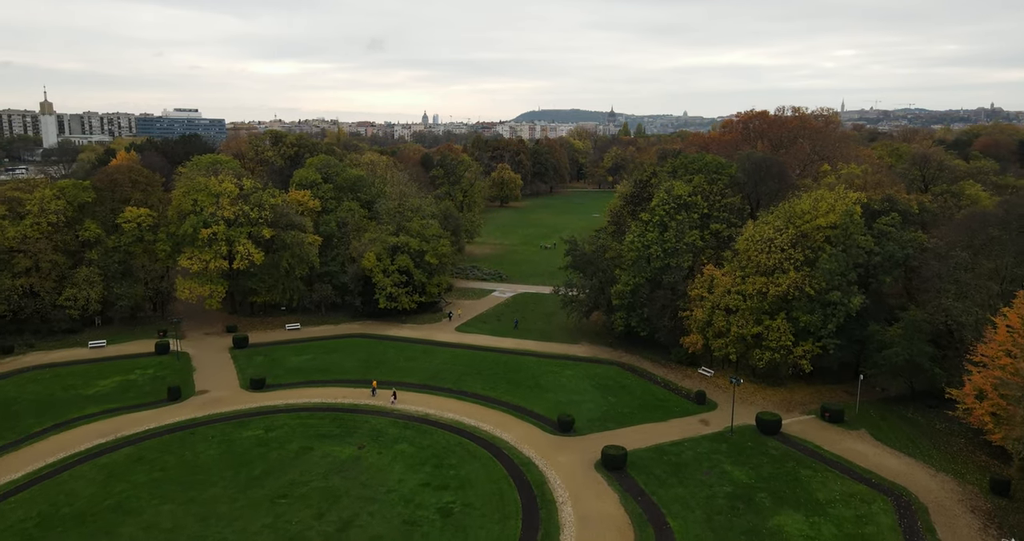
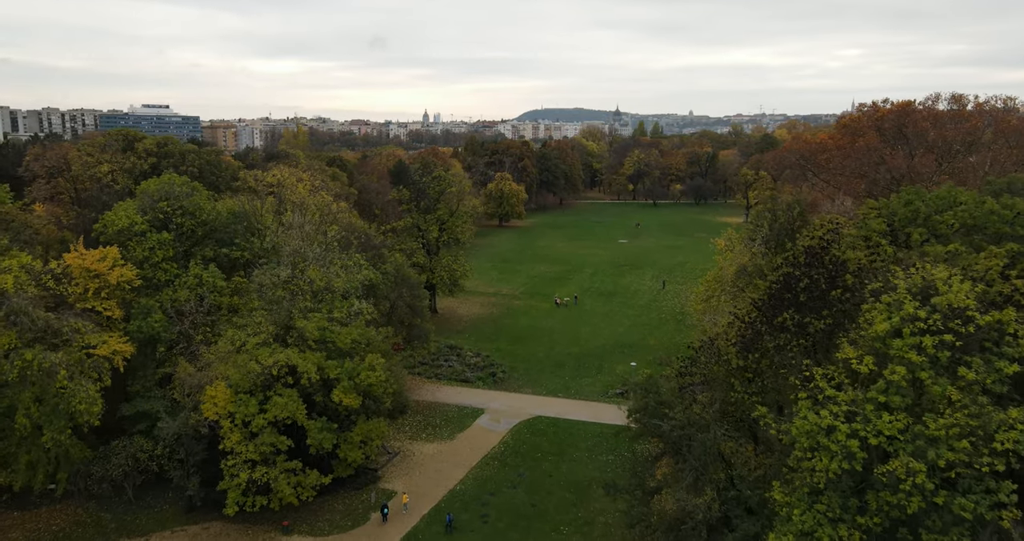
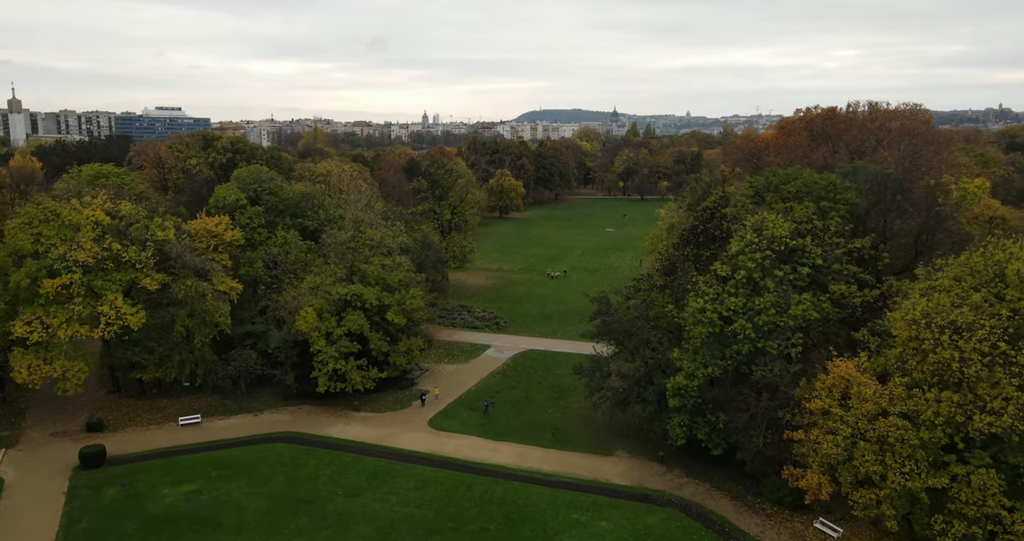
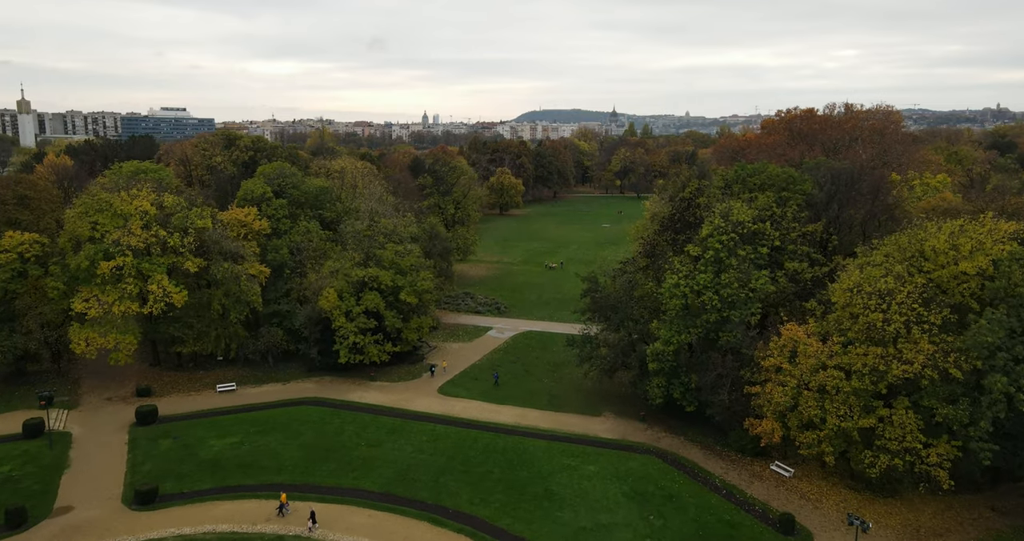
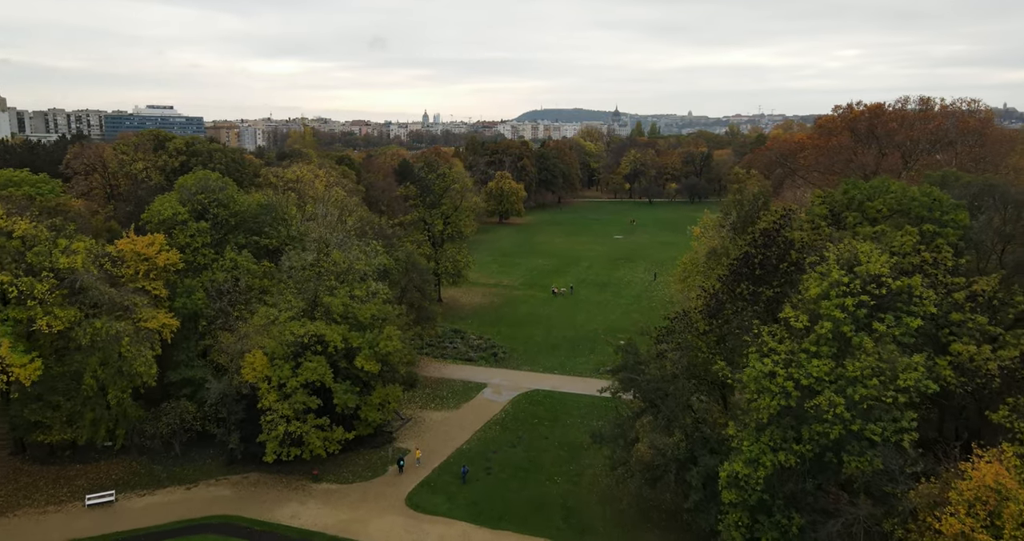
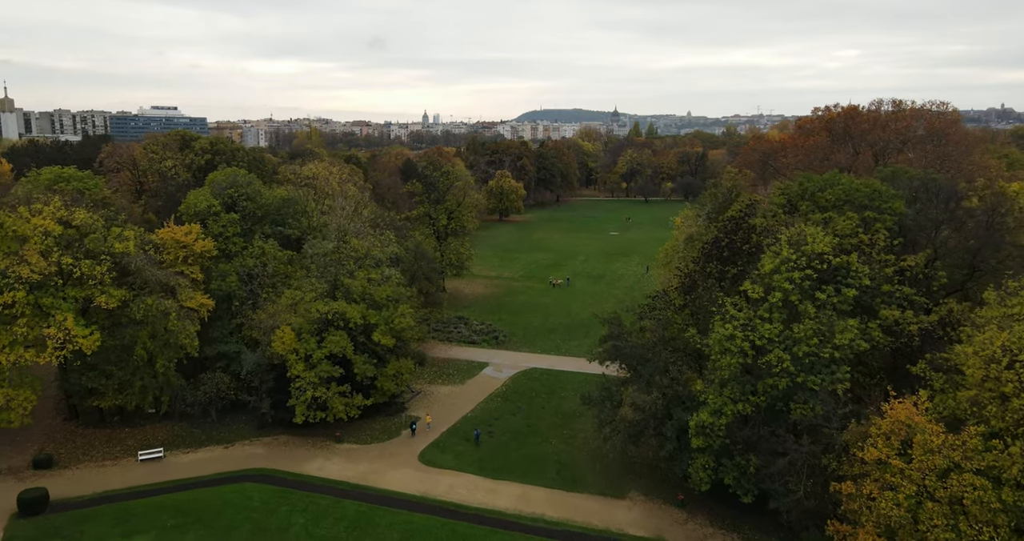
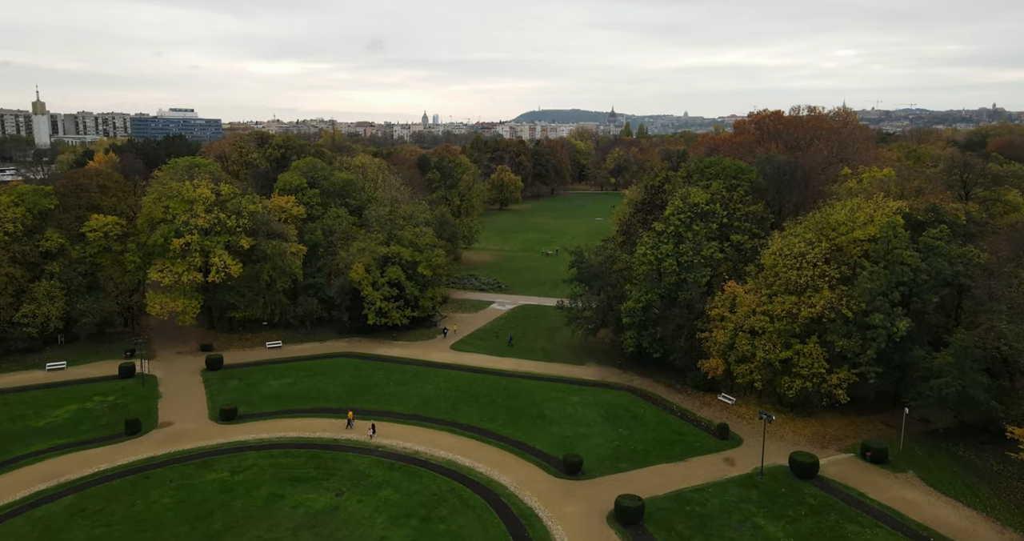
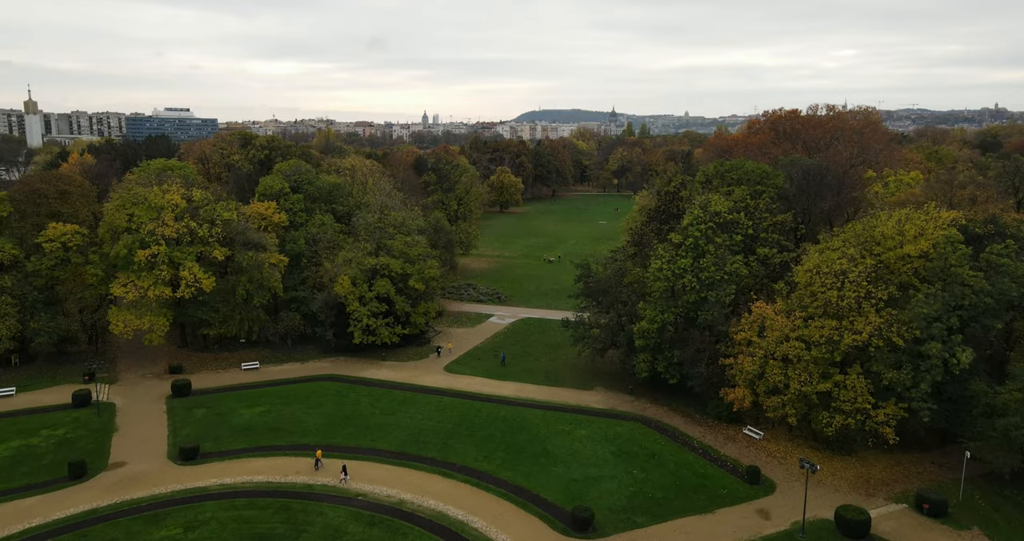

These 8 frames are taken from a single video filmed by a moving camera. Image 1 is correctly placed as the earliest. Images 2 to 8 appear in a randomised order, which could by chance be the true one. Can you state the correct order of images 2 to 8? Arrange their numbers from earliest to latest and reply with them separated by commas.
7, 8, 4, 3, 6, 5, 2
